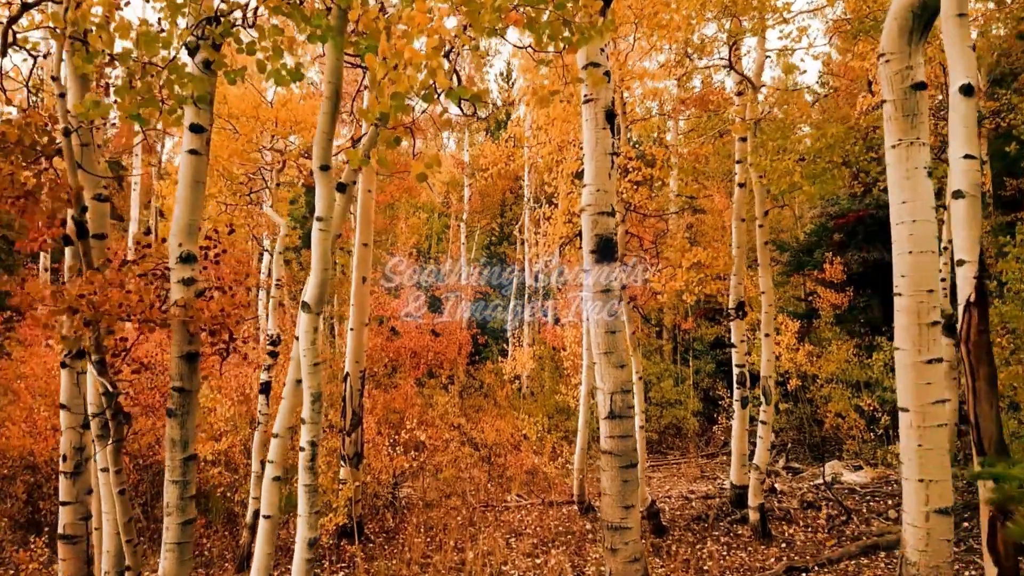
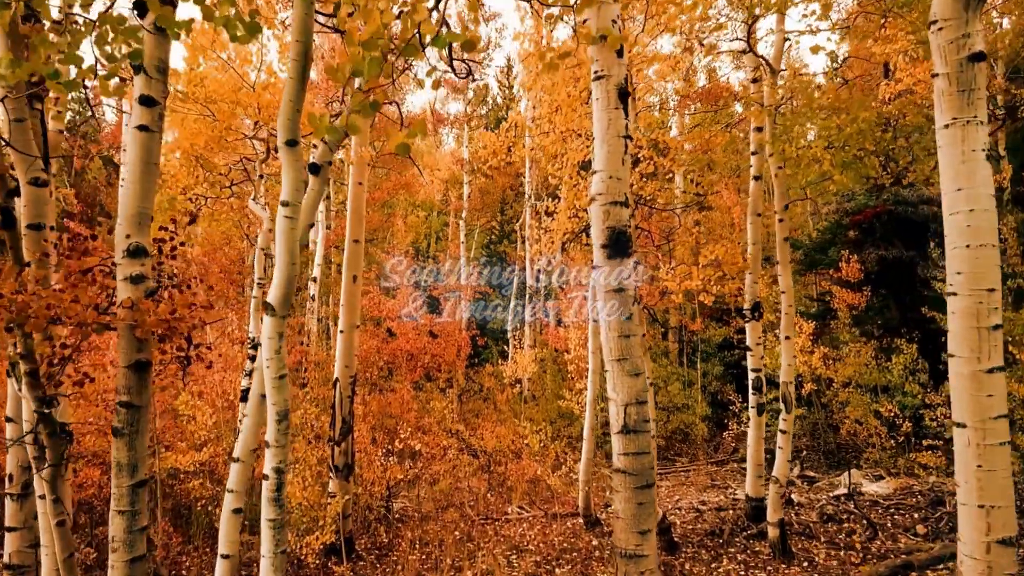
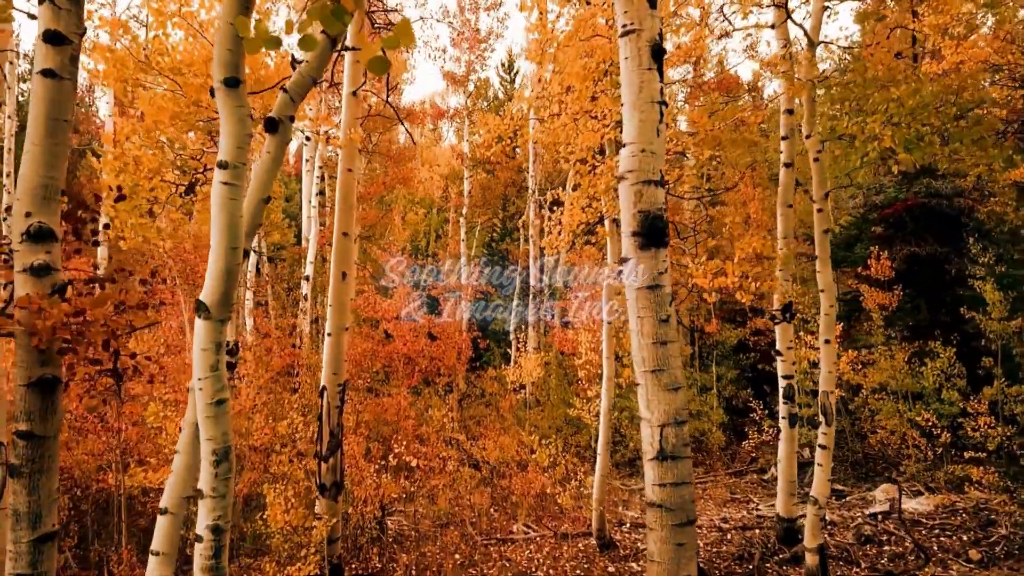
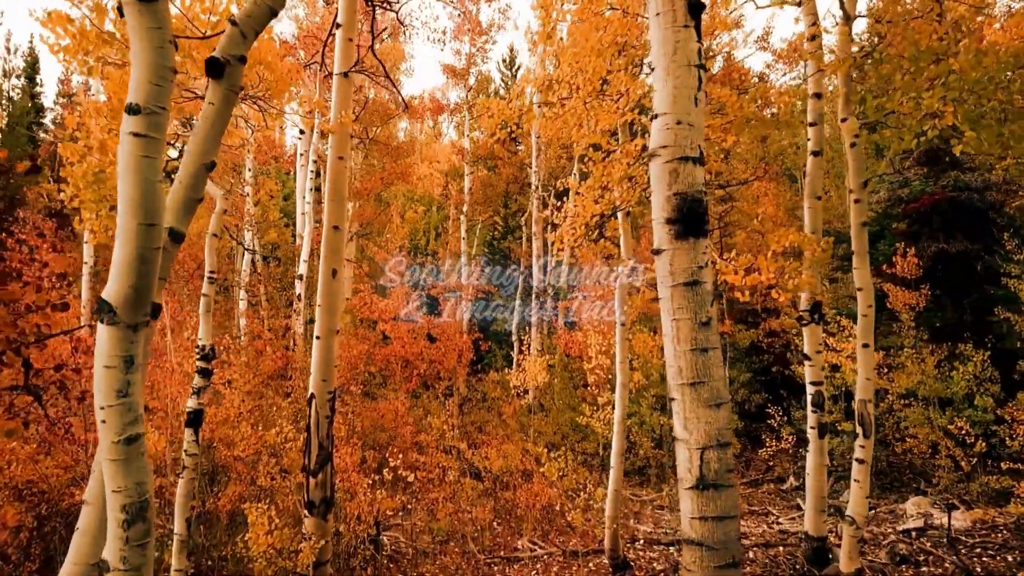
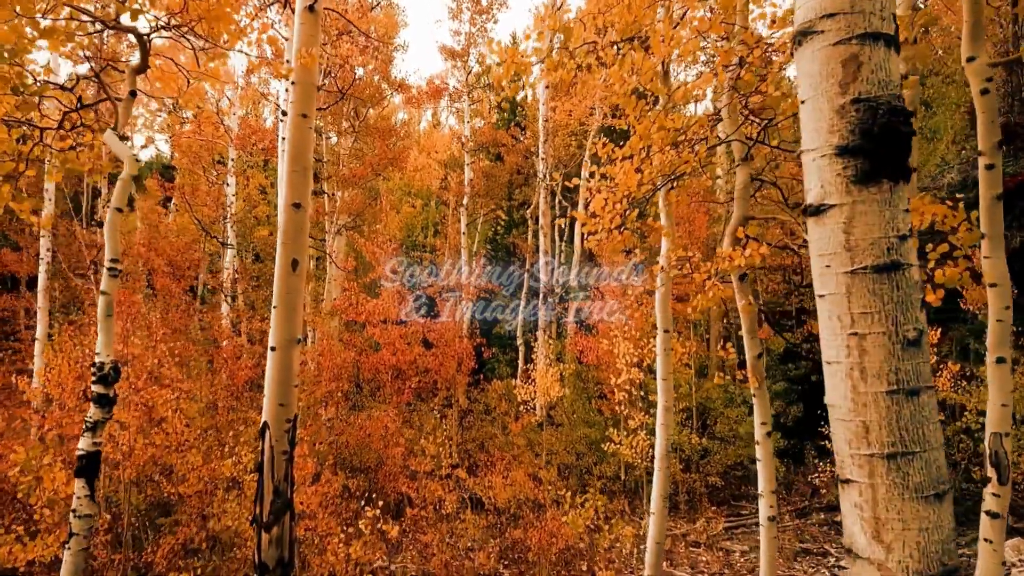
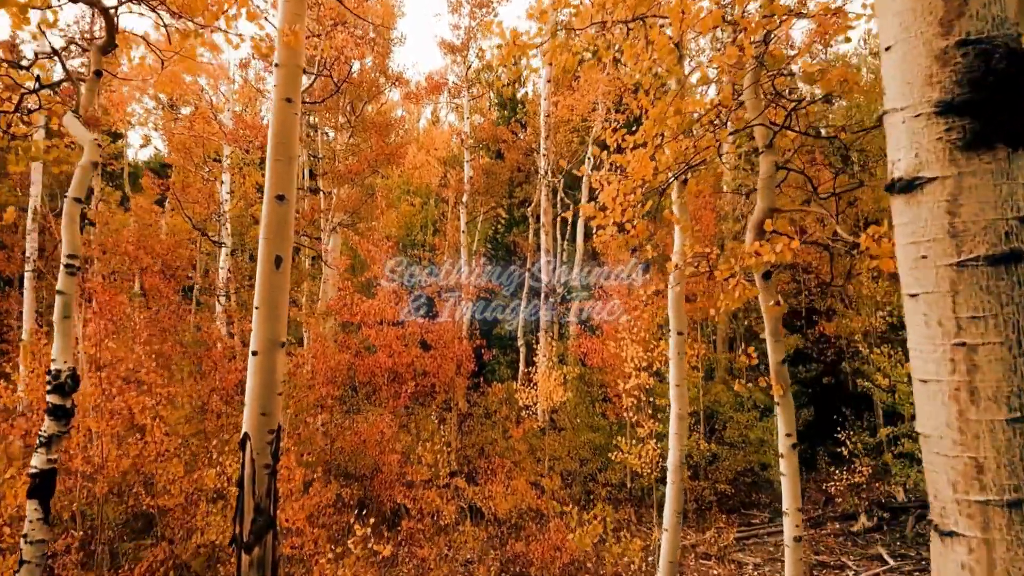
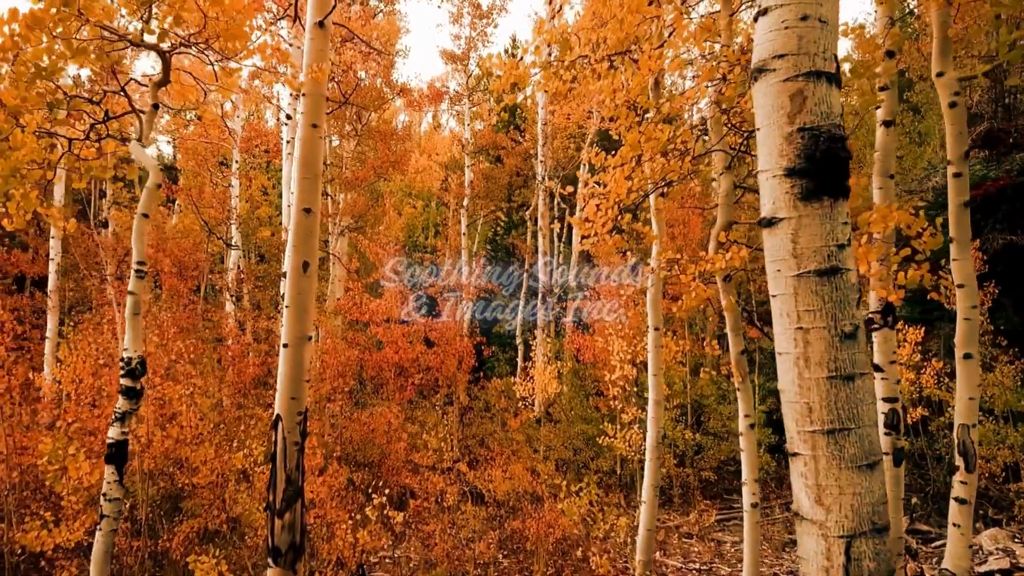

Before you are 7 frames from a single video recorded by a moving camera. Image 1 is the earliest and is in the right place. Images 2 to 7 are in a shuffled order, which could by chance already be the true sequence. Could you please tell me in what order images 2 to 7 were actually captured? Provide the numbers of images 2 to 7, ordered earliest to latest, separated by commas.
2, 3, 4, 7, 5, 6
